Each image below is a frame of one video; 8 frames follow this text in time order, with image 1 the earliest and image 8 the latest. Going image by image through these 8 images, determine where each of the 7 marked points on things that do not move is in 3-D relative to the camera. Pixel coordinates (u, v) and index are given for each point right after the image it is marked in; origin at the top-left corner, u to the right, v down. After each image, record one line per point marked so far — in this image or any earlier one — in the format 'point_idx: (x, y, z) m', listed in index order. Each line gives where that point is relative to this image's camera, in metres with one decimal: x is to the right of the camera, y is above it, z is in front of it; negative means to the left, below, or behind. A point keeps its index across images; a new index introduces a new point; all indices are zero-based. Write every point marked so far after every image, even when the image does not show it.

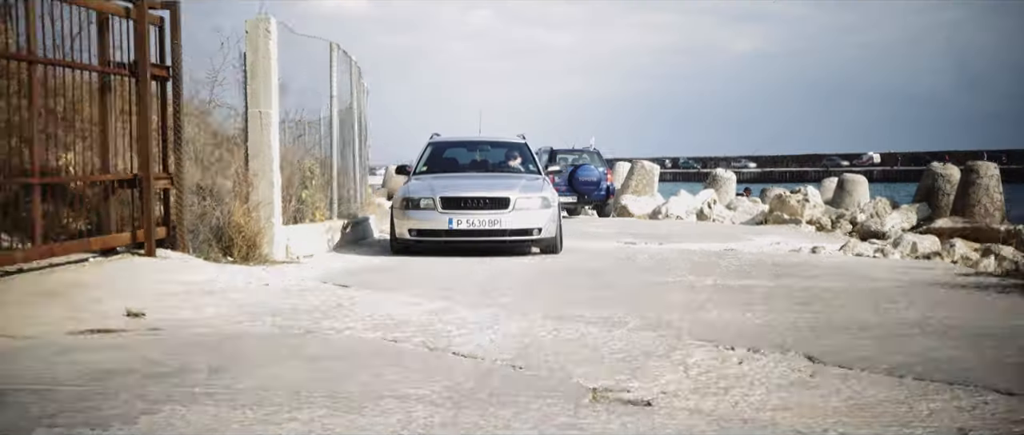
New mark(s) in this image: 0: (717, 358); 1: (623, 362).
0: (+0.8, -0.5, +5.3) m
1: (+0.4, -0.5, +5.1) m
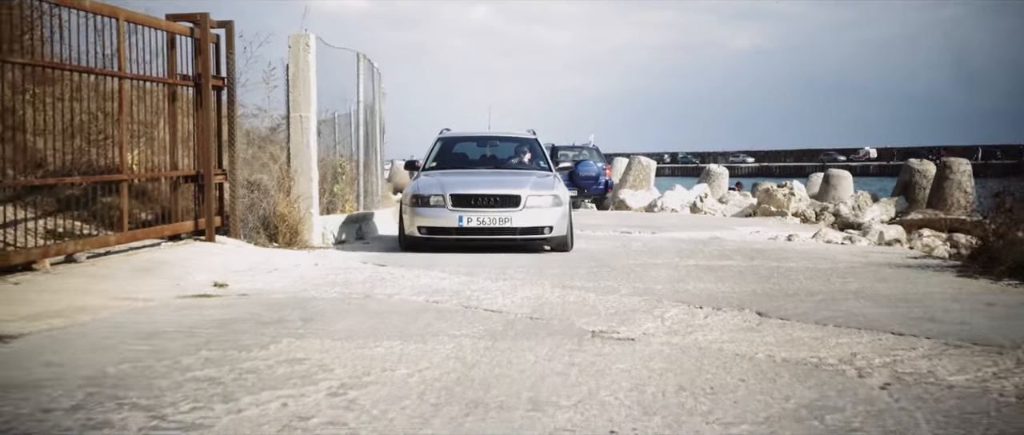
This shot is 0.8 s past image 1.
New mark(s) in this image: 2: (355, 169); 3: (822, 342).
0: (+0.8, -0.5, +6.9) m
1: (+0.5, -0.5, +6.7) m
2: (-1.7, +0.5, +15.5) m
3: (+1.2, -0.5, +5.8) m
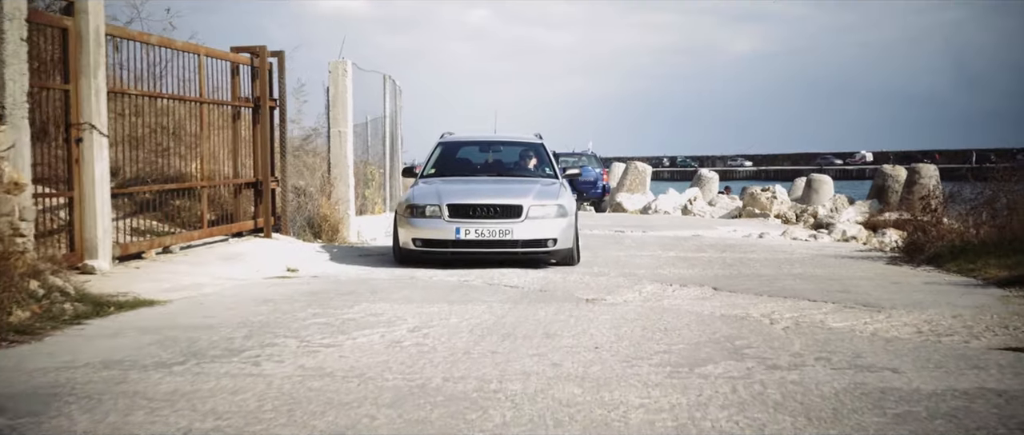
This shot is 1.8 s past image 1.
0: (+0.9, -0.5, +9.1) m
1: (+0.6, -0.5, +8.9) m
2: (-1.6, +0.5, +17.6) m
3: (+1.3, -0.5, +8.0) m
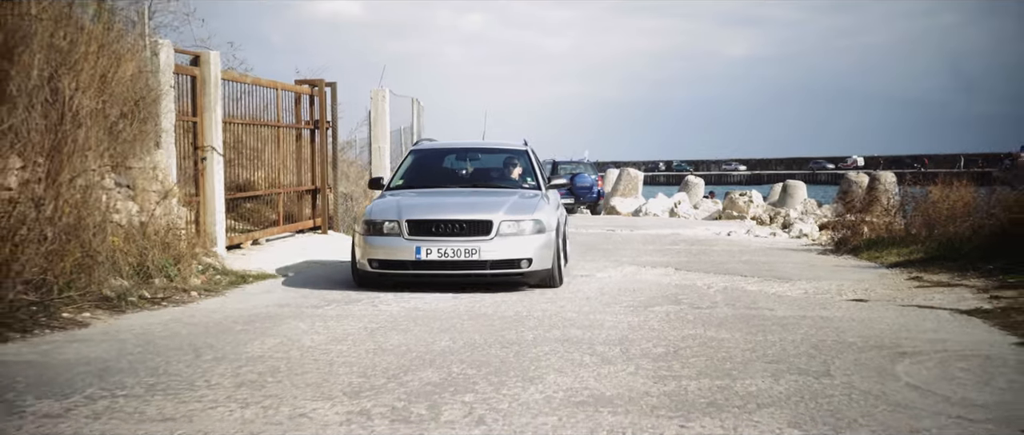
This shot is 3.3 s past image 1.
0: (+1.1, -0.4, +12.3) m
1: (+0.7, -0.4, +12.1) m
2: (-1.5, +0.5, +20.9) m
3: (+1.4, -0.5, +11.2) m
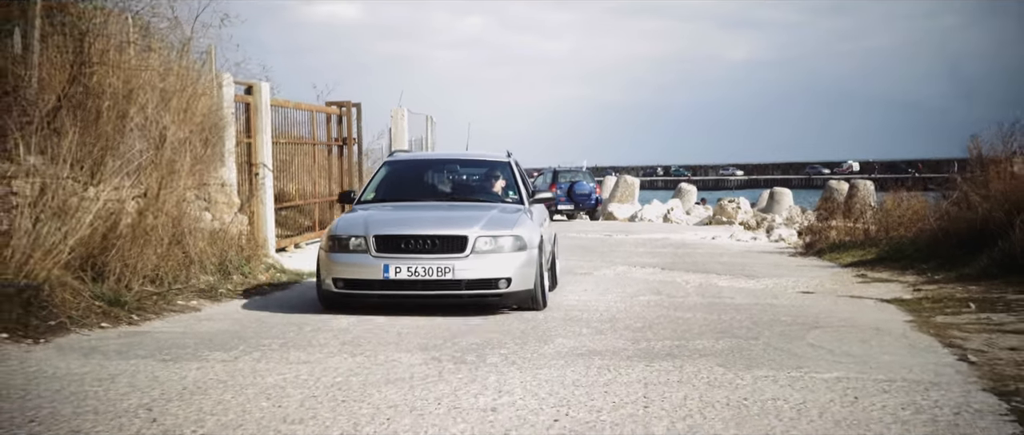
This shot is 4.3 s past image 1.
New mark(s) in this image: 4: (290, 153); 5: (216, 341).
0: (+1.1, -0.5, +14.5) m
1: (+0.8, -0.5, +14.3) m
2: (-1.4, +0.4, +23.0) m
3: (+1.5, -0.5, +13.4) m
4: (-2.7, +0.8, +17.4) m
5: (-1.5, -0.6, +7.2) m
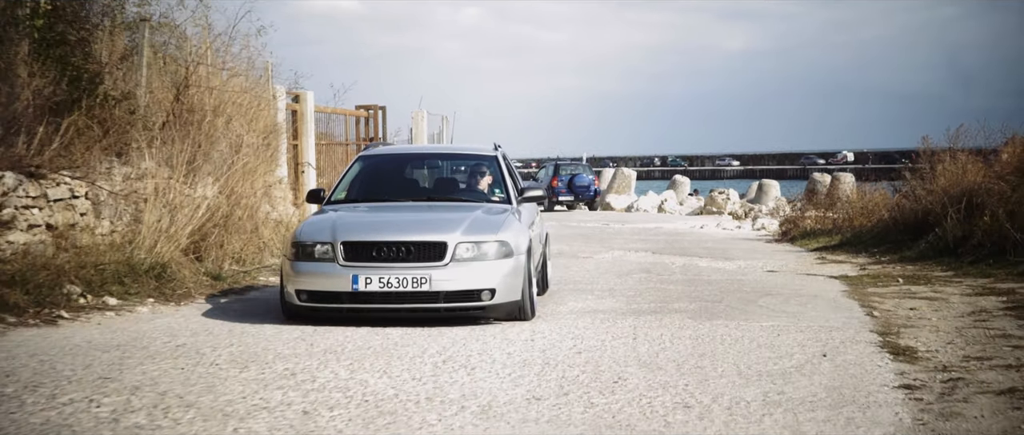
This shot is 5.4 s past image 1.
0: (+1.3, -0.4, +16.8) m
1: (+0.9, -0.4, +16.6) m
2: (-1.3, +0.6, +25.3) m
3: (+1.7, -0.4, +15.7) m
4: (-2.5, +0.9, +19.7) m
5: (-1.3, -0.6, +9.5) m
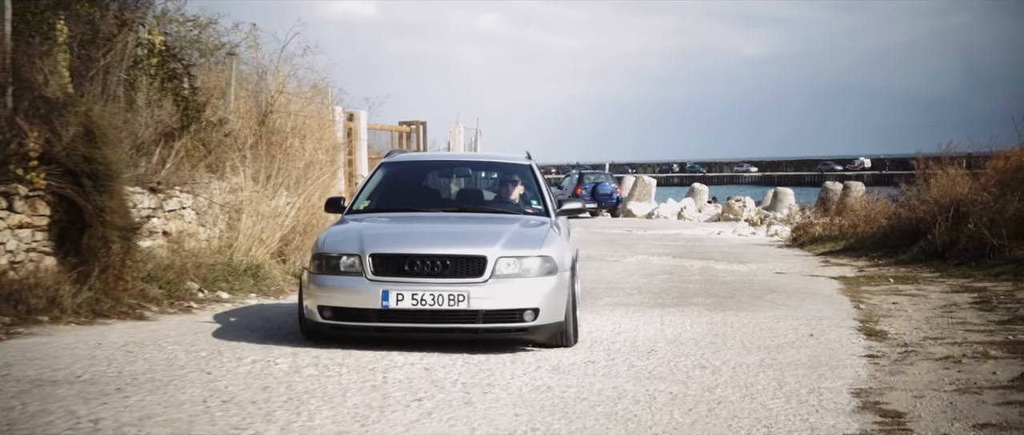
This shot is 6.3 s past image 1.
0: (+1.7, -0.5, +18.6) m
1: (+1.3, -0.5, +18.4) m
2: (-0.7, +0.4, +27.1) m
3: (+2.1, -0.5, +17.5) m
4: (-2.1, +0.8, +21.5) m
5: (-1.0, -0.6, +11.3) m
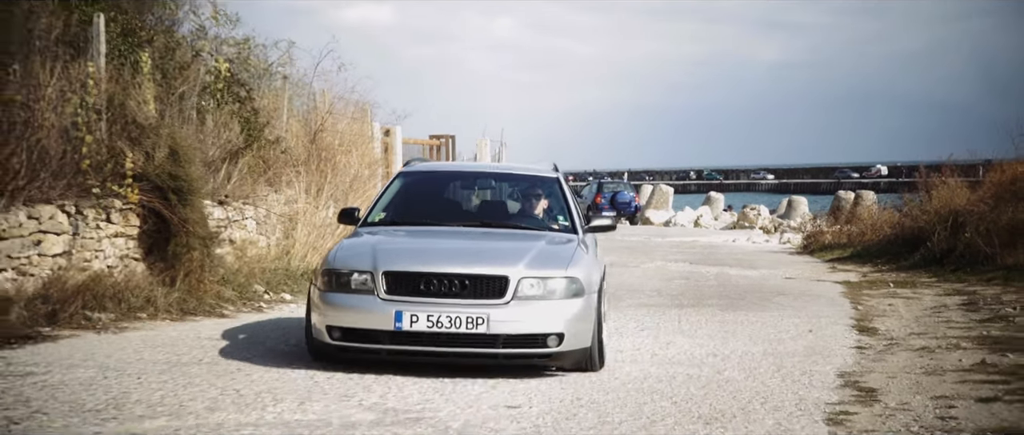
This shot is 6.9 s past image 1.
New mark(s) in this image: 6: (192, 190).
0: (+2.1, -0.6, +19.8) m
1: (+1.7, -0.6, +19.6) m
2: (-0.3, +0.3, +28.4) m
3: (+2.5, -0.6, +18.7) m
4: (-1.7, +0.6, +22.8) m
5: (-0.7, -0.7, +12.6) m
6: (-2.3, +0.2, +10.6) m
